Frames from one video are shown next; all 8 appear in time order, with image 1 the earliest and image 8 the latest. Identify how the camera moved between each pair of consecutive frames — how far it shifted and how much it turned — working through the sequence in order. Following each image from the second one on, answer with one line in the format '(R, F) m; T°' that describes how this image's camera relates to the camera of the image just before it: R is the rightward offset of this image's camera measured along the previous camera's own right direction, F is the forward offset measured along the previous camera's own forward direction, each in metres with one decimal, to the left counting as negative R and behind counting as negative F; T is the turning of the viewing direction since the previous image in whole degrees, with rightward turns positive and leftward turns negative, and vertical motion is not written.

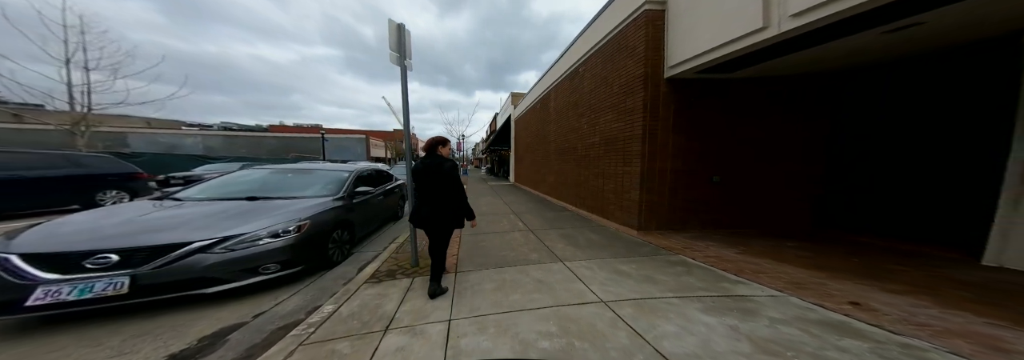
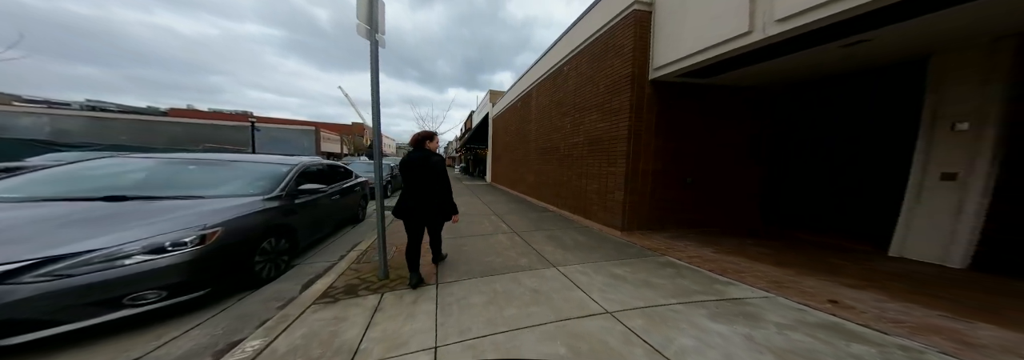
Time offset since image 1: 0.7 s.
(-0.2, +0.3) m; +8°
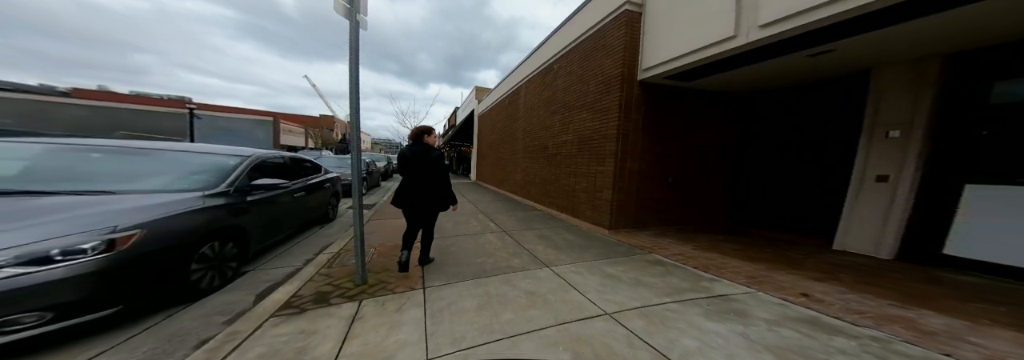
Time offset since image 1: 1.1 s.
(-0.2, +0.1) m; +5°
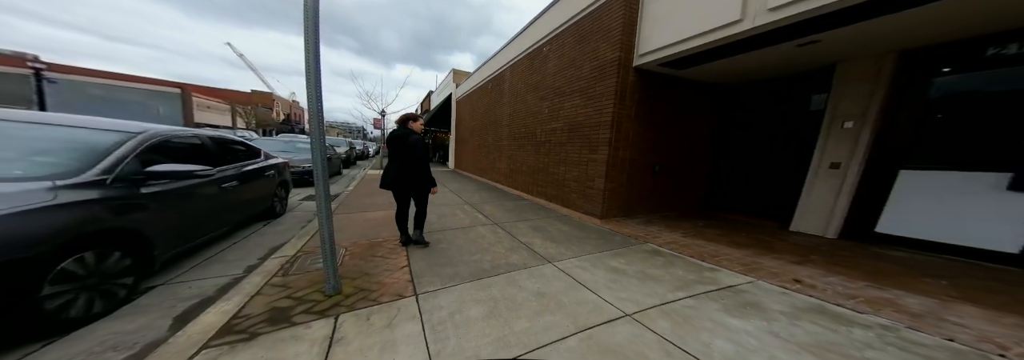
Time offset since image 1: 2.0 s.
(-0.3, +0.3) m; +7°
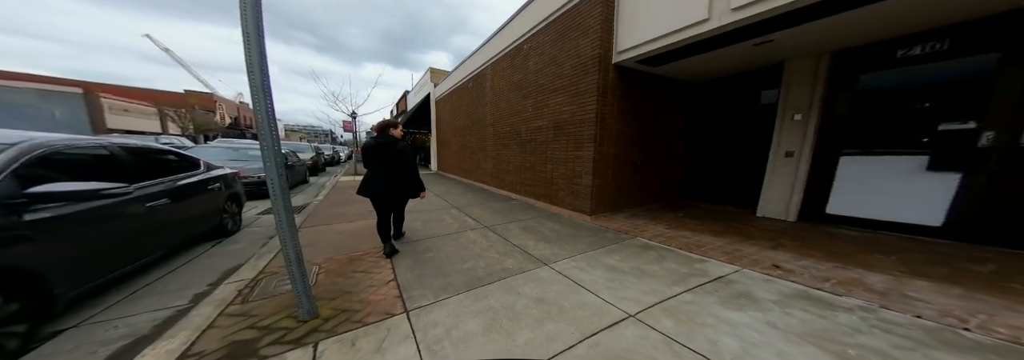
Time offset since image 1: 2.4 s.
(-0.1, +0.1) m; +5°
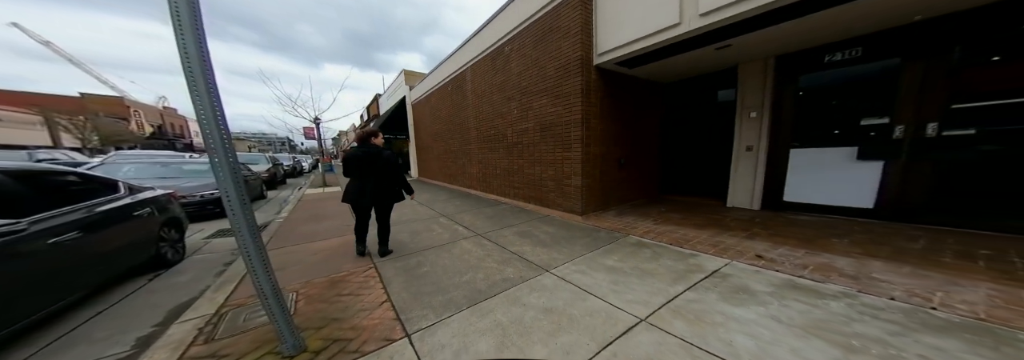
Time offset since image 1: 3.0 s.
(-0.2, +0.1) m; +5°
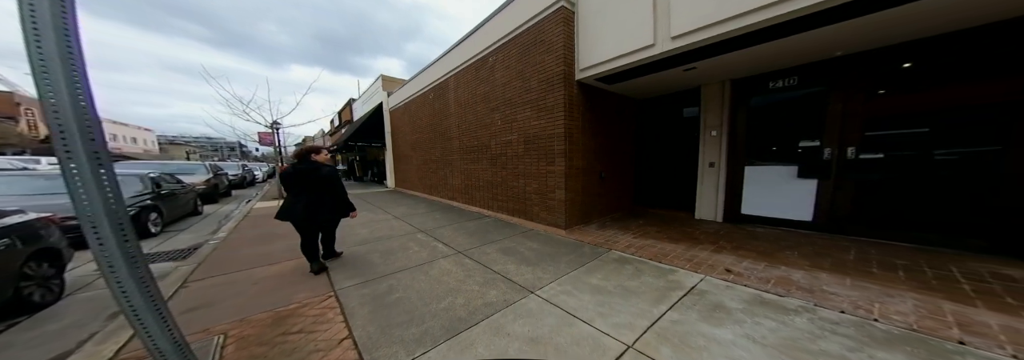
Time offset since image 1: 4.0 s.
(-0.1, +0.1) m; +6°
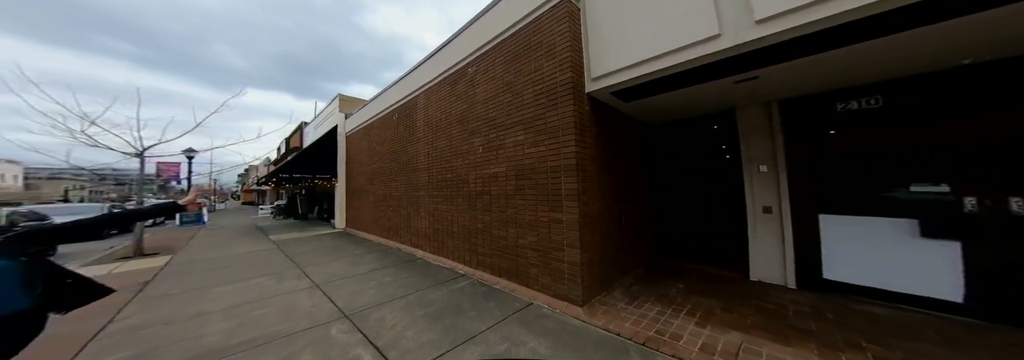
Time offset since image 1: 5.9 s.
(-0.1, +1.5) m; +2°
